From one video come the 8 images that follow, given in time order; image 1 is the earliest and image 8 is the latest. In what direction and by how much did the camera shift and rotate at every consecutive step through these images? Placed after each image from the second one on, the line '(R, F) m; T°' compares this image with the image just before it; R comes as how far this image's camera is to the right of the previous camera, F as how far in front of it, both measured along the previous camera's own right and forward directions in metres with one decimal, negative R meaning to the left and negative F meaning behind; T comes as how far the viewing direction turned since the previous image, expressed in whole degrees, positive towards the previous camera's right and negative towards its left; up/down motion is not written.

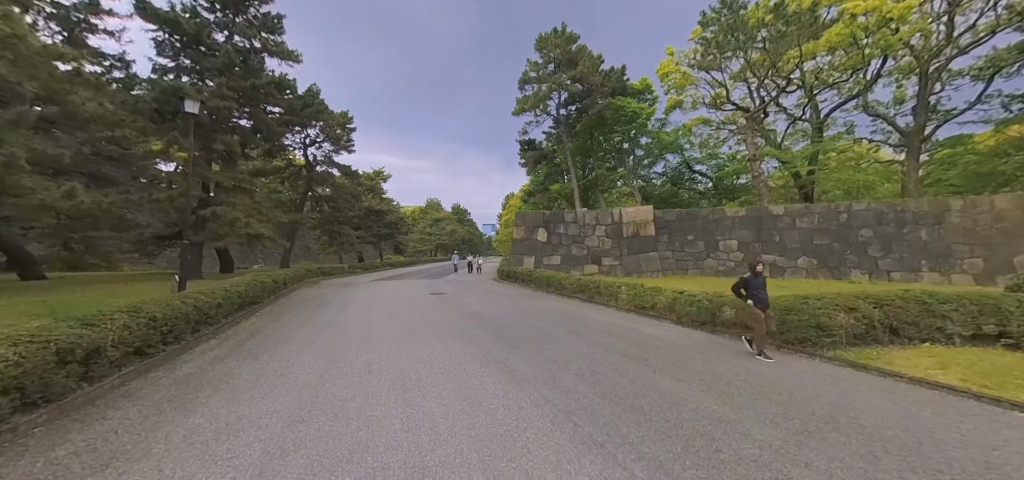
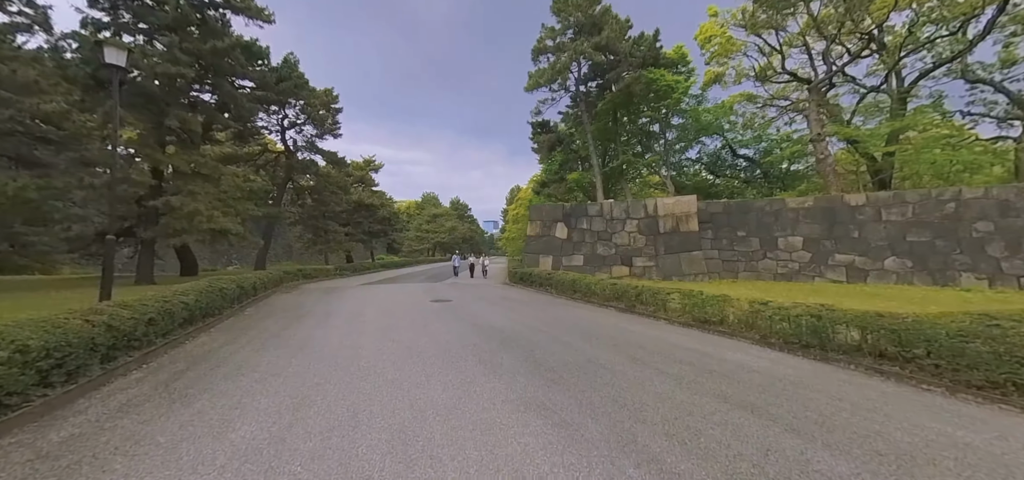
(-0.9, +2.6) m; +1°
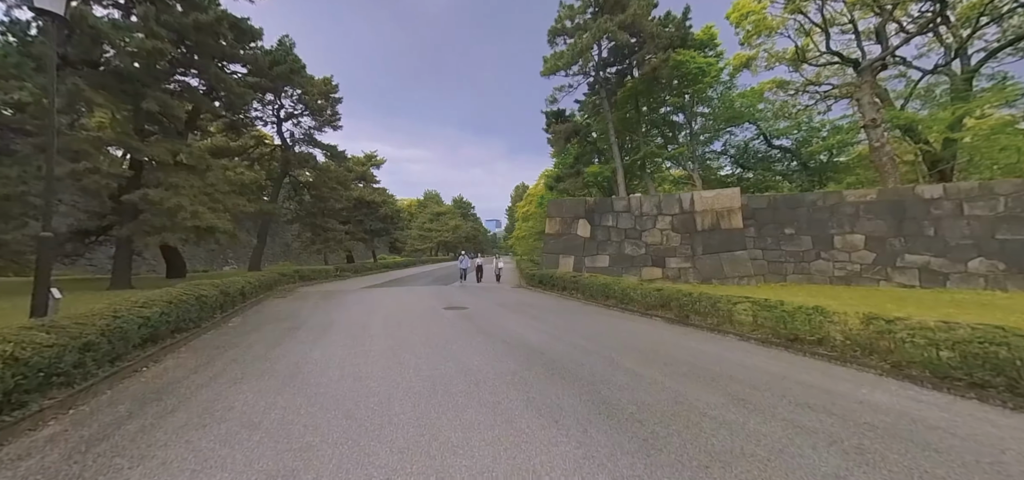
(-0.7, +1.4) m; 0°
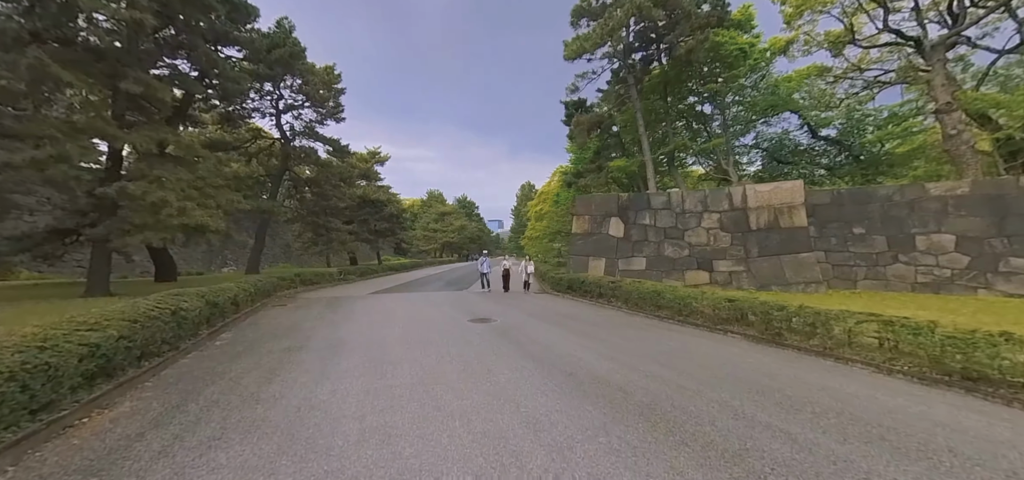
(-0.9, +1.4) m; 0°
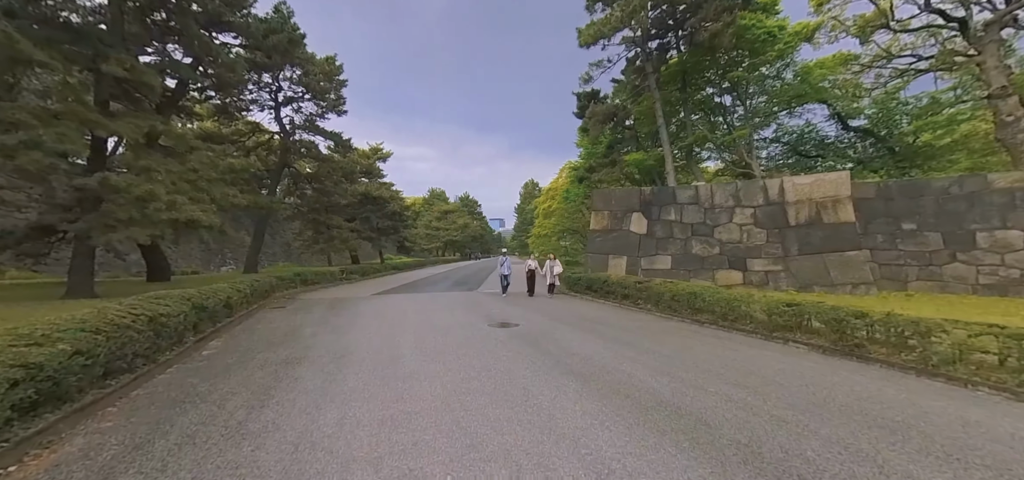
(-0.5, +0.9) m; 0°
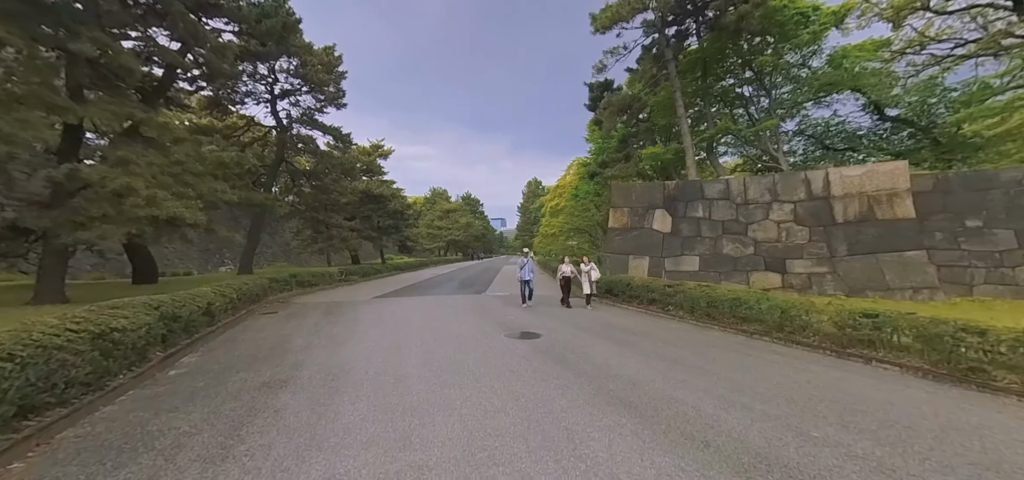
(-0.4, +1.0) m; 0°
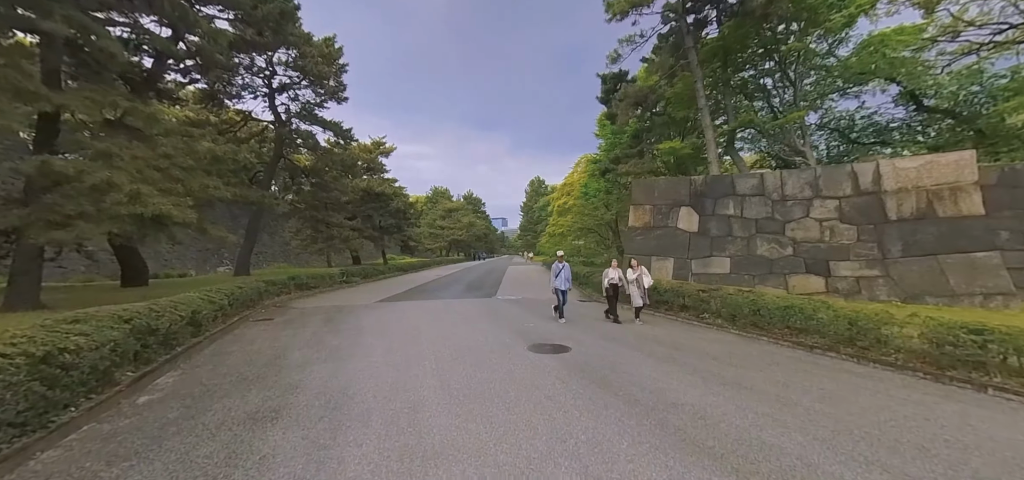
(-0.4, +0.8) m; 0°
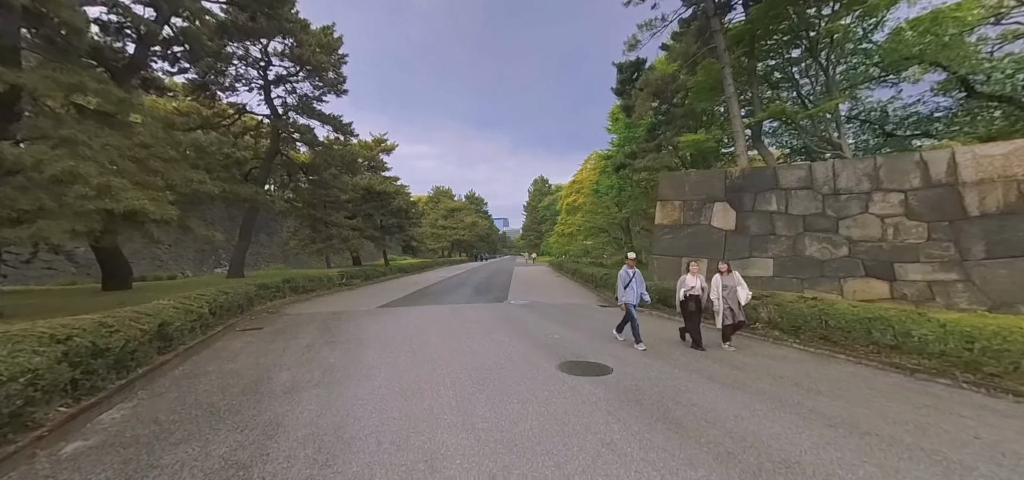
(-0.4, +1.0) m; 0°
